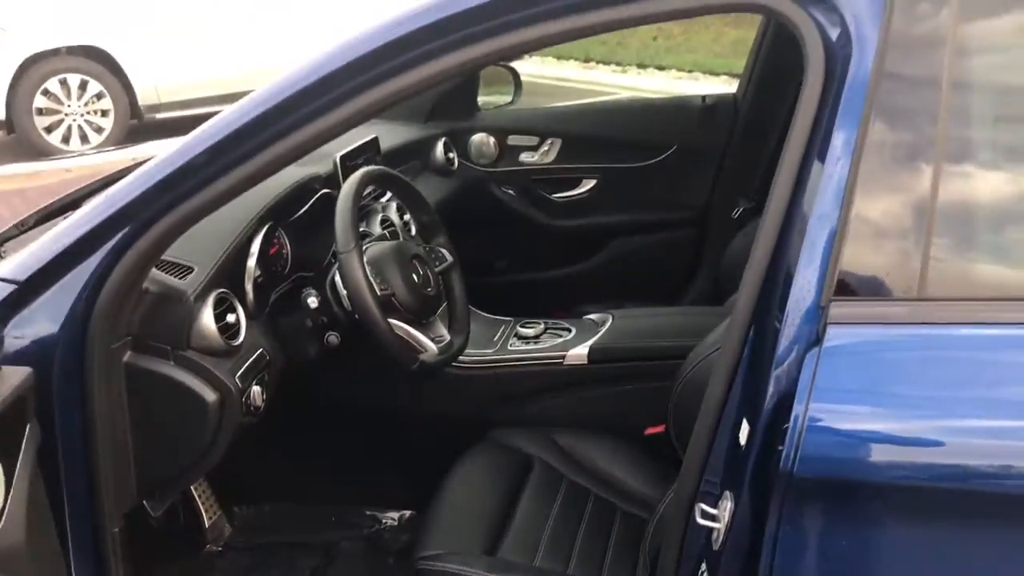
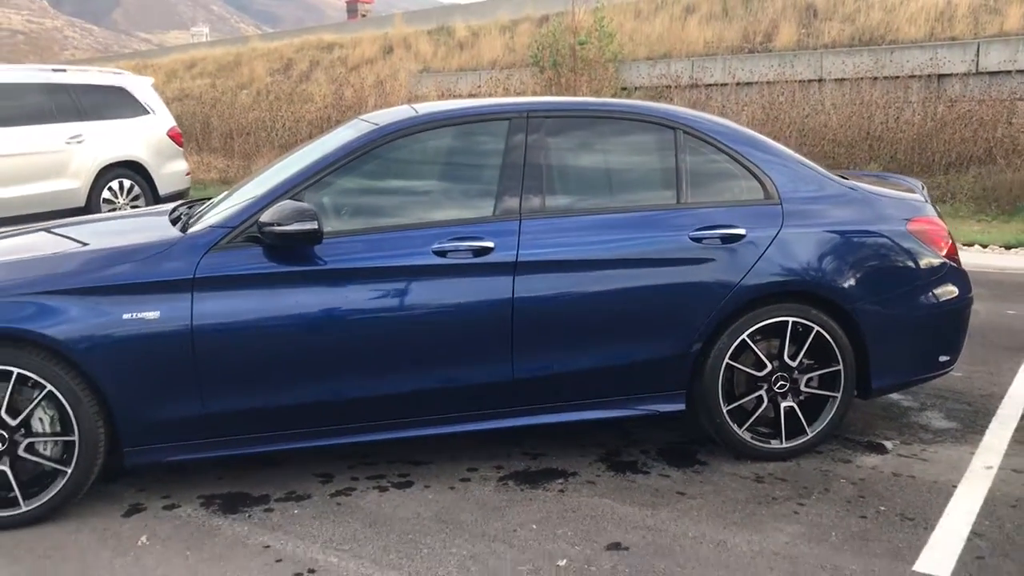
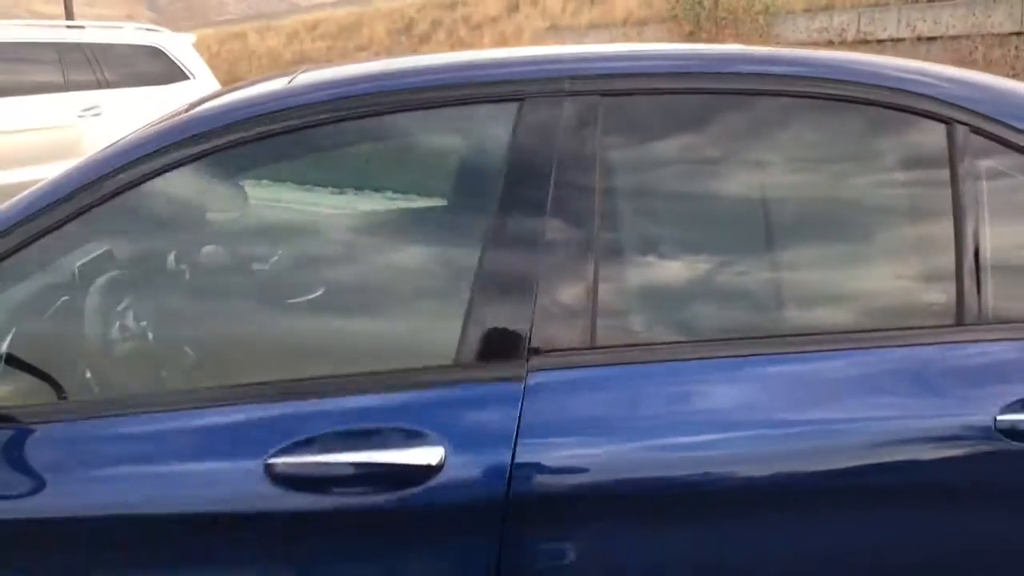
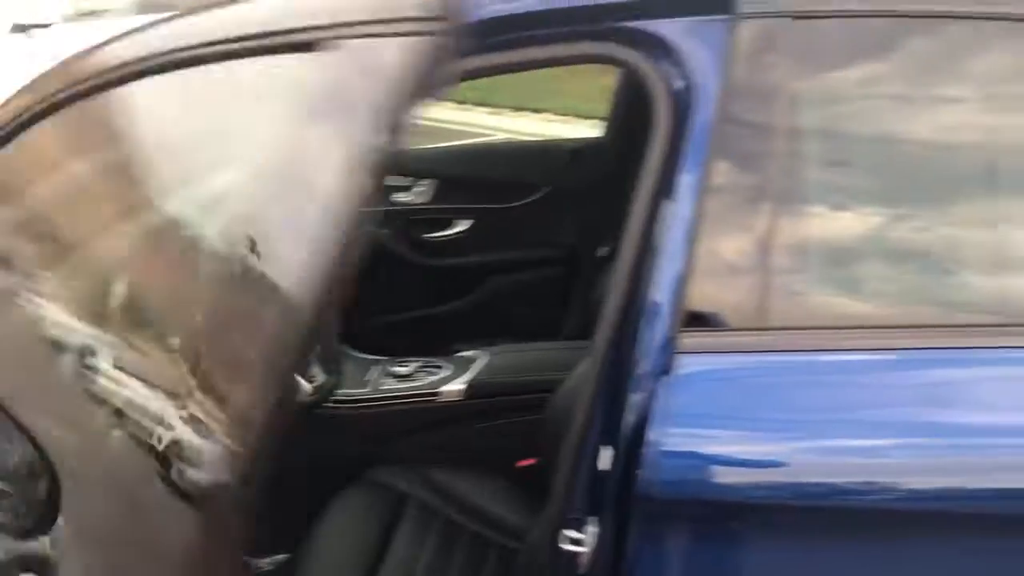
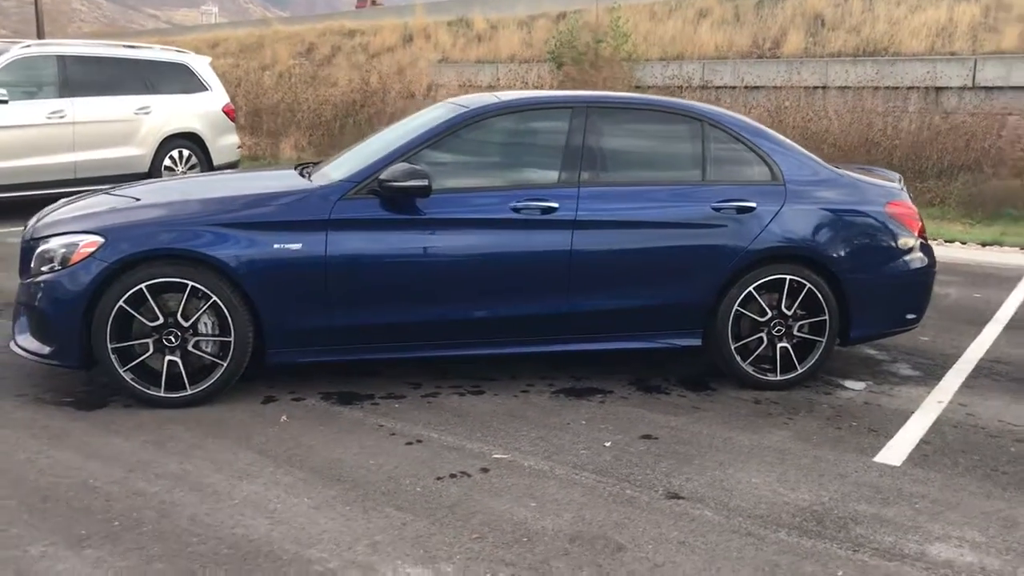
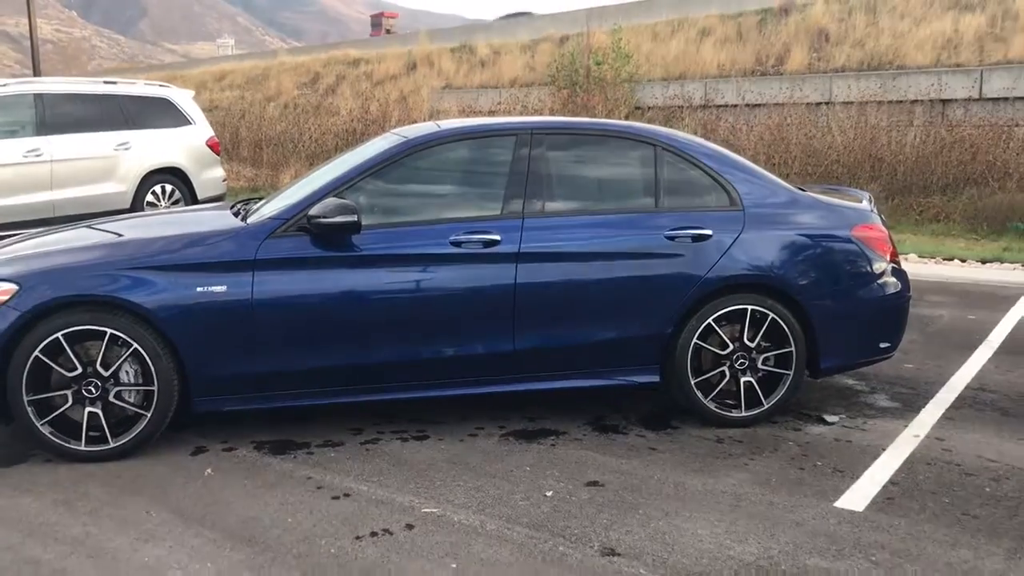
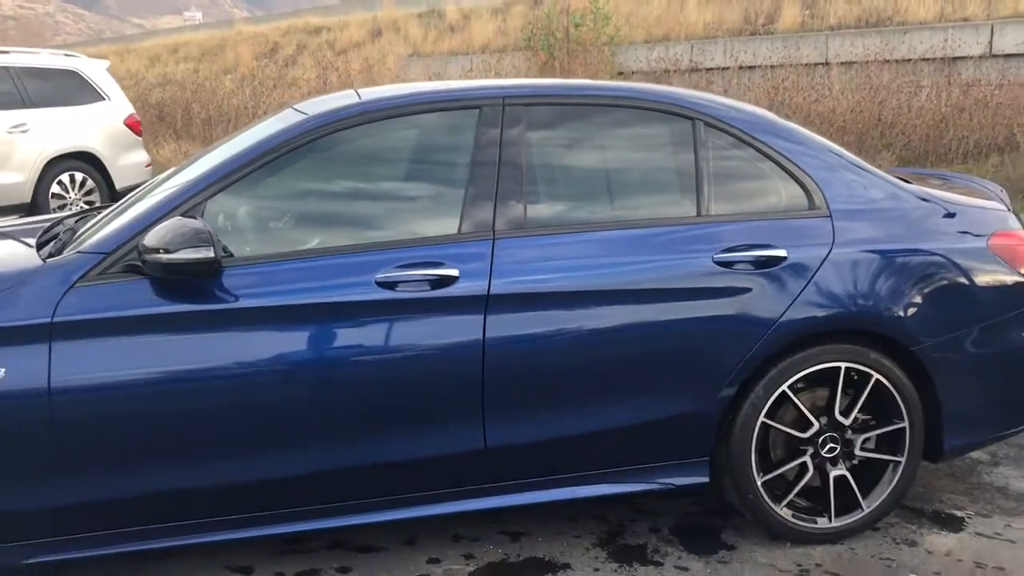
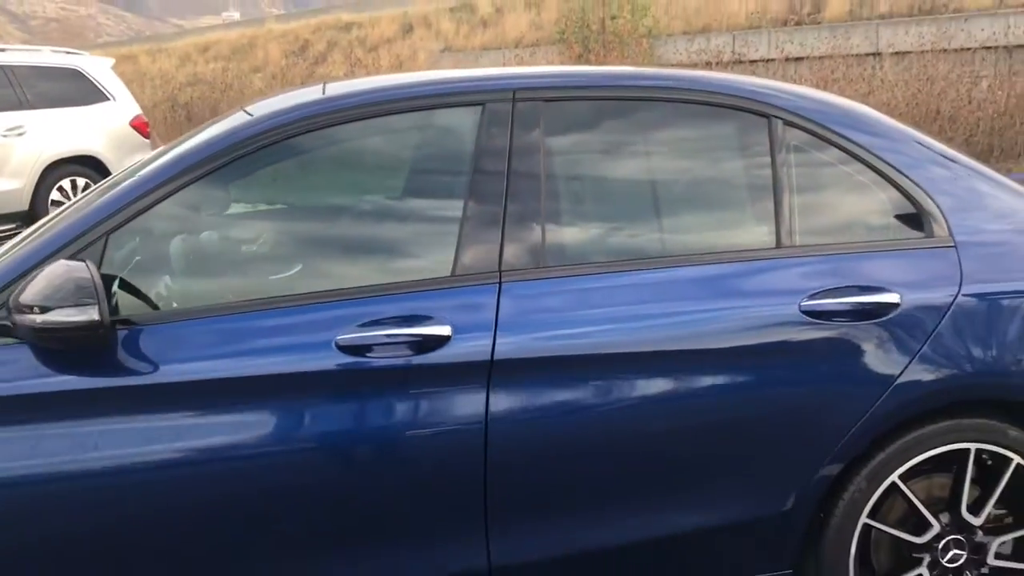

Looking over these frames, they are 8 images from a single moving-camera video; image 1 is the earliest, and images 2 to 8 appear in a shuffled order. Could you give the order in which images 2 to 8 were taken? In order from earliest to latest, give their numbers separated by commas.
4, 3, 8, 7, 2, 6, 5
